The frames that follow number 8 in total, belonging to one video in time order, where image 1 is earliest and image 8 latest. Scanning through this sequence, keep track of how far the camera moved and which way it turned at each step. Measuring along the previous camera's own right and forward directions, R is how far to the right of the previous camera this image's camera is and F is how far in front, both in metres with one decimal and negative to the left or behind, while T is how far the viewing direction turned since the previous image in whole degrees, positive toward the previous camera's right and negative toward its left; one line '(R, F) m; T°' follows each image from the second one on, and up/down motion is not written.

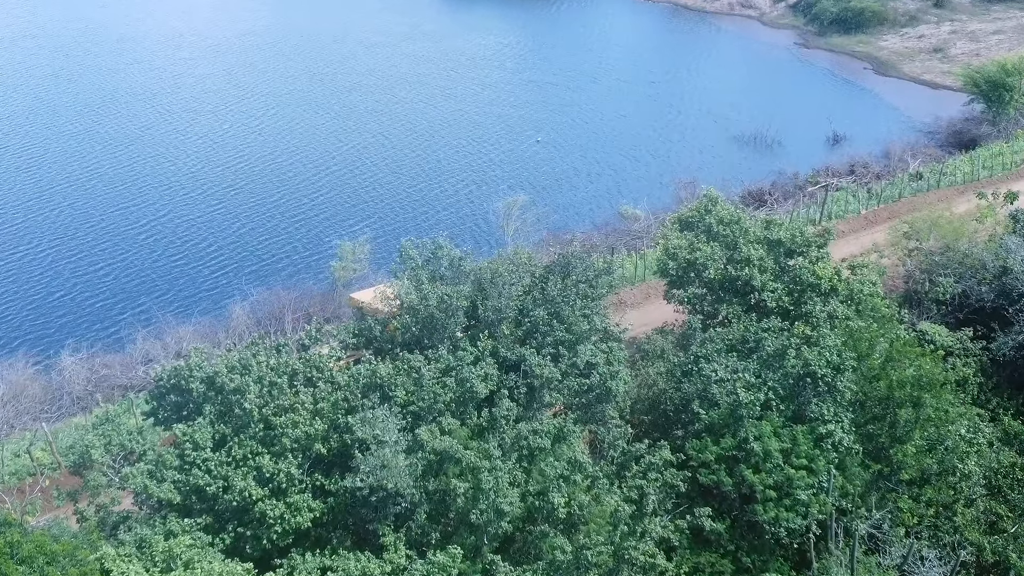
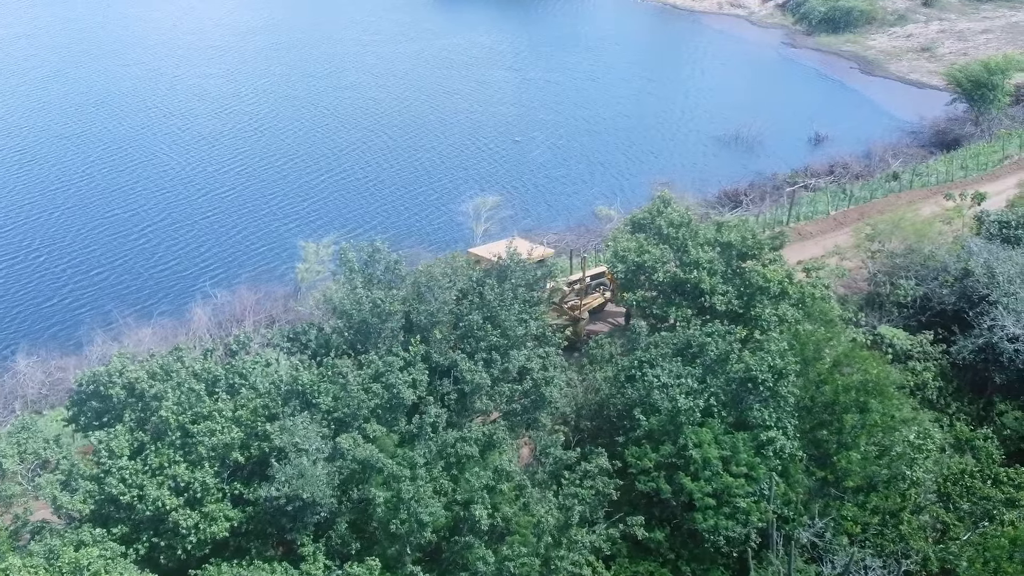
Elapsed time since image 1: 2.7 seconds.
(+1.5, +0.4) m; 0°
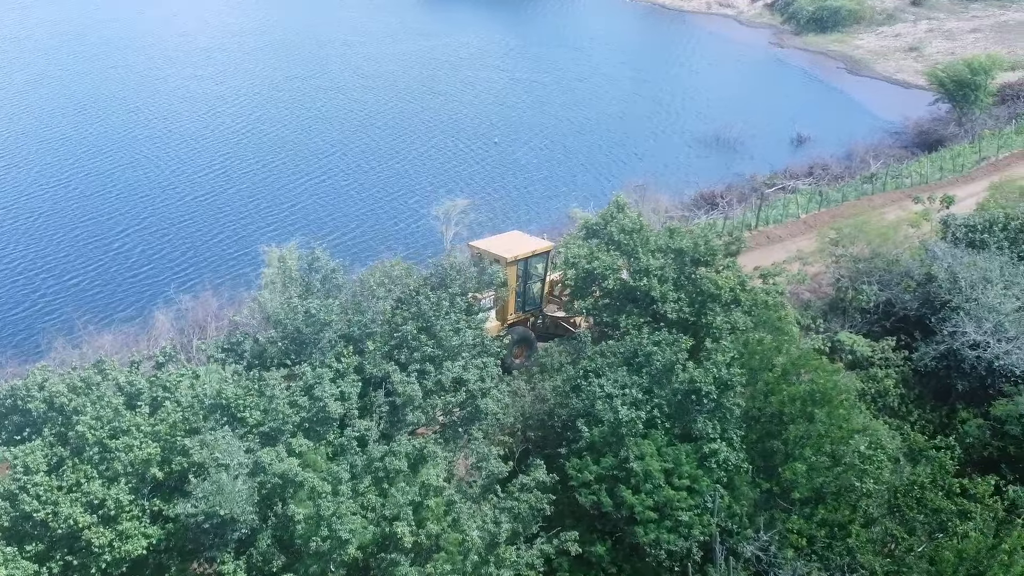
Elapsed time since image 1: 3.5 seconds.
(+1.4, +0.5) m; 0°
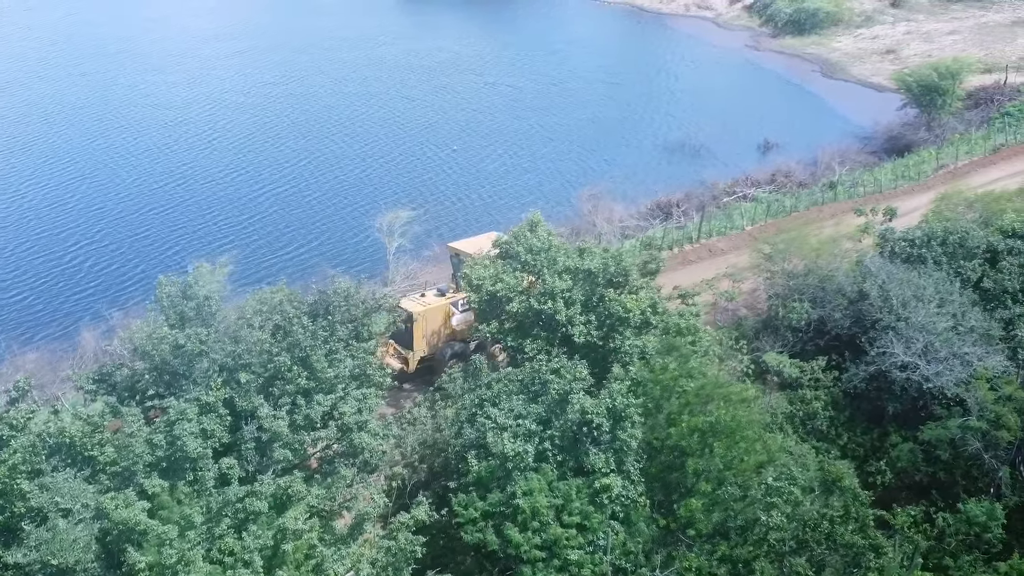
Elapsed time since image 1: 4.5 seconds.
(+2.6, +1.1) m; 0°
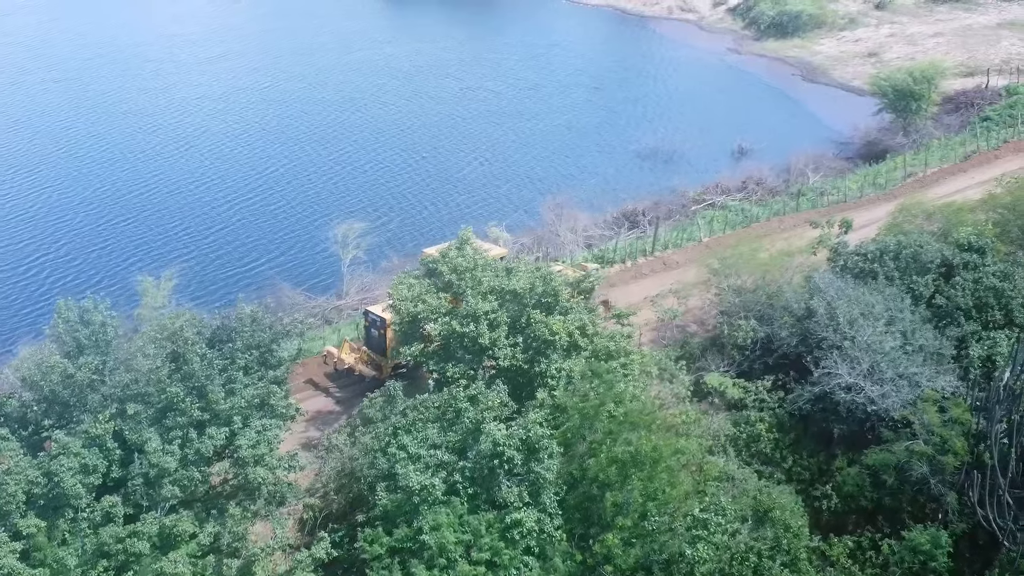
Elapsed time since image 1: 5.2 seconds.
(+1.9, +1.0) m; 0°
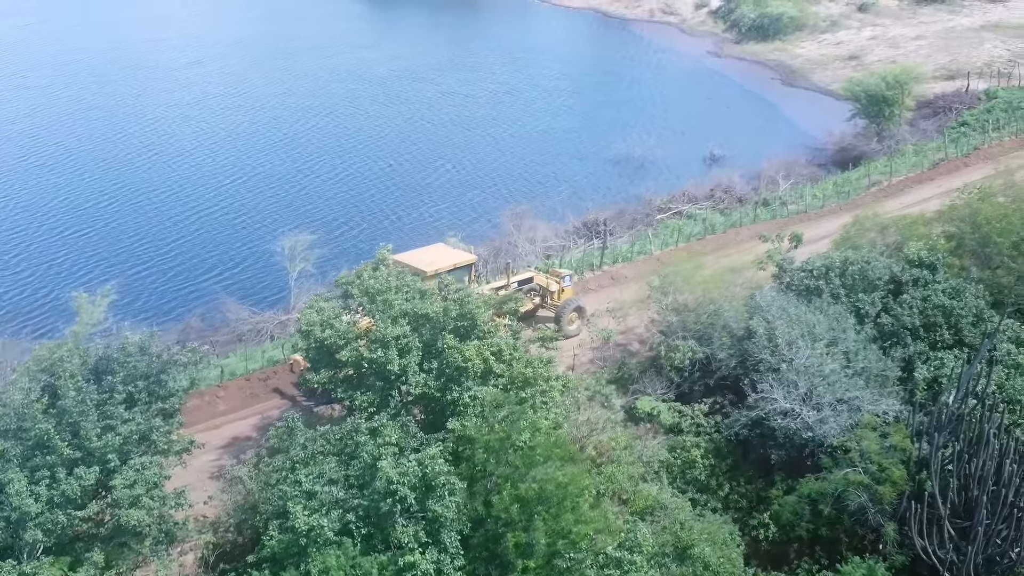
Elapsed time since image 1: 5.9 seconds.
(+2.1, +1.1) m; 0°
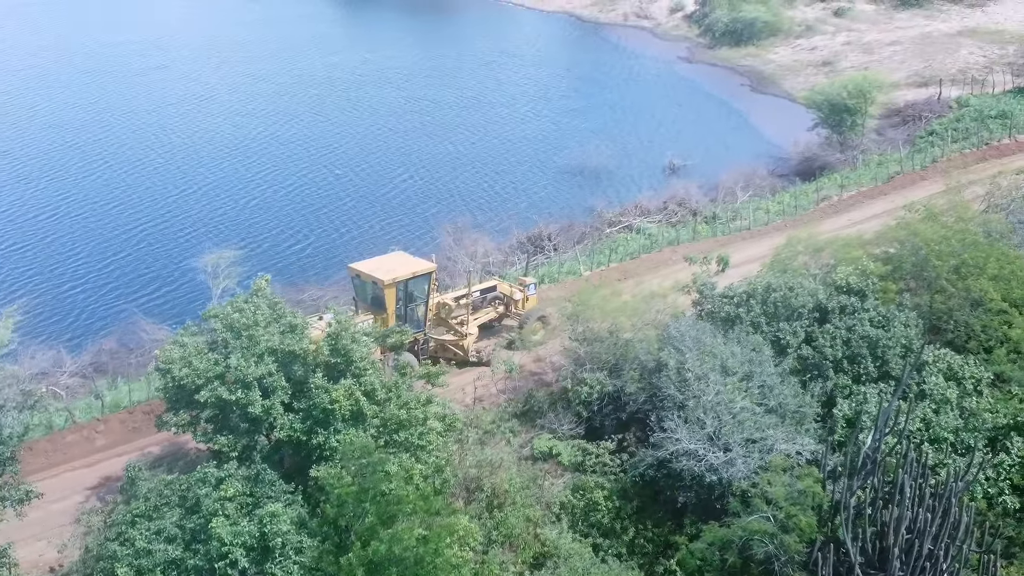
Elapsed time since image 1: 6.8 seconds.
(+2.7, +1.7) m; 0°
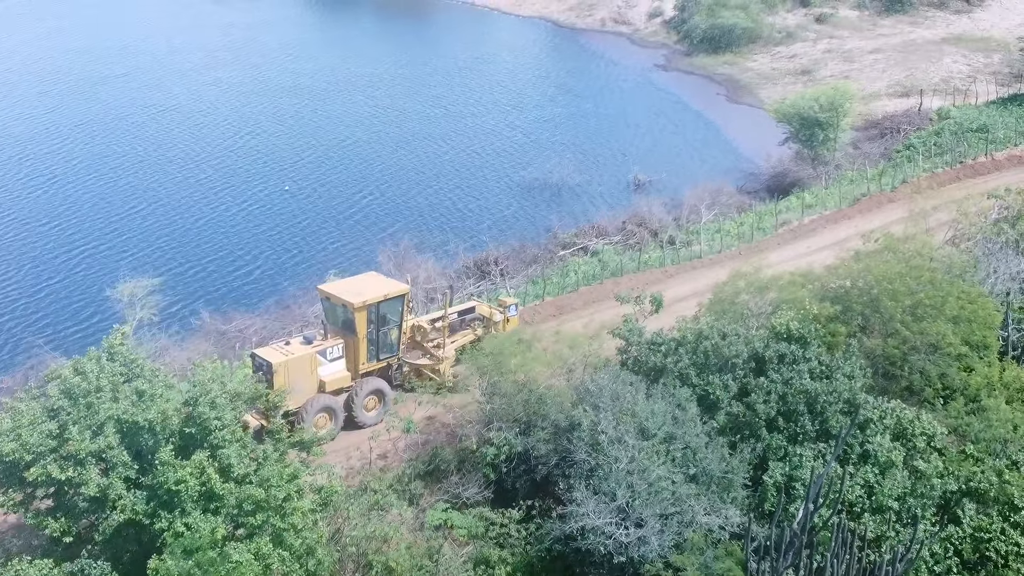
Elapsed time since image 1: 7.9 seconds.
(+2.4, +2.6) m; 0°
